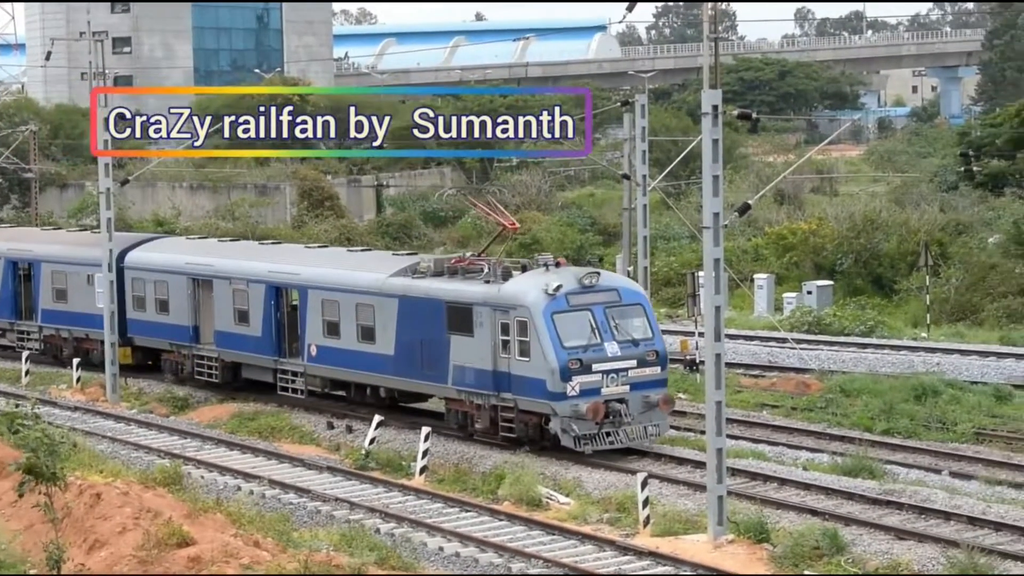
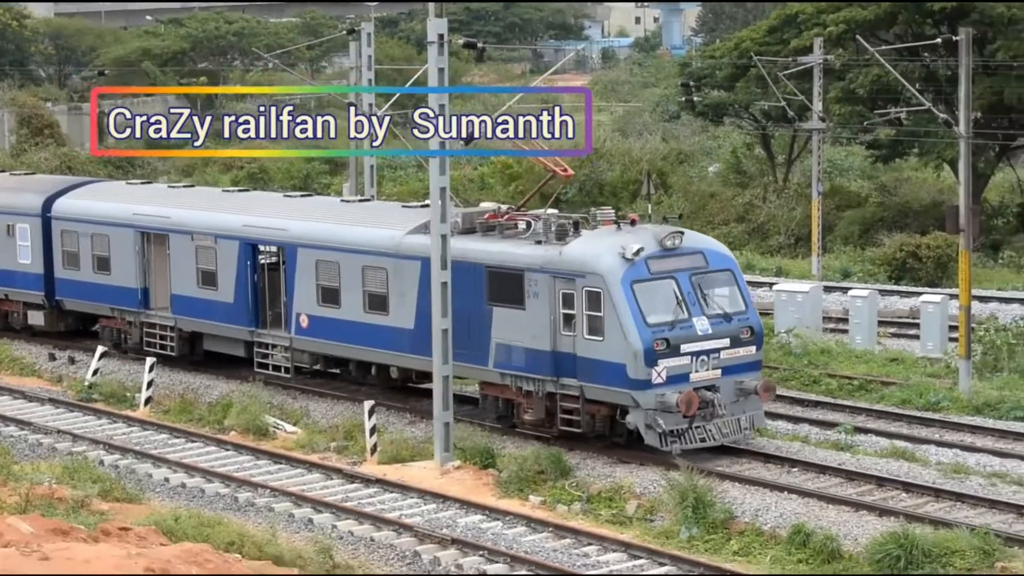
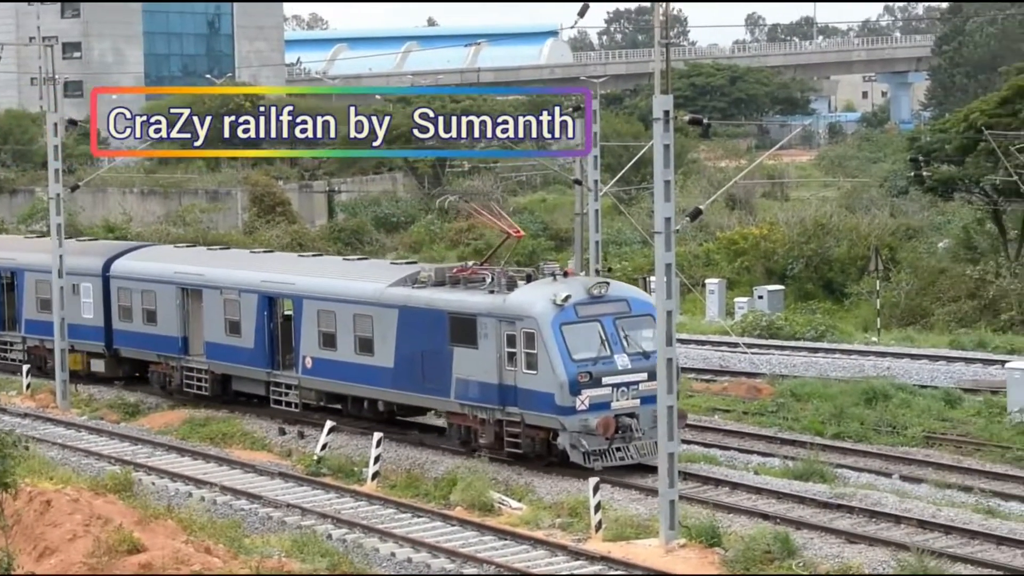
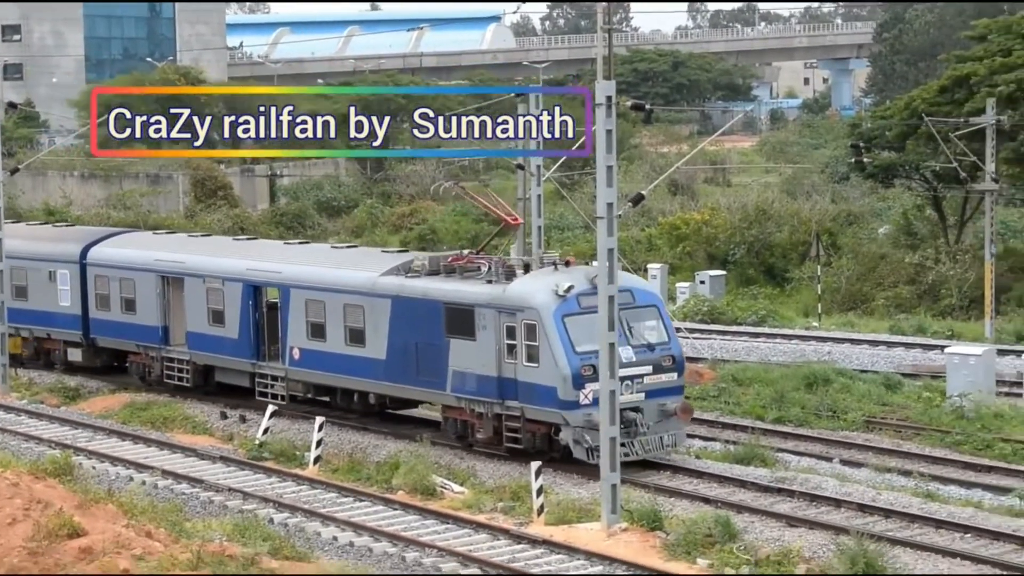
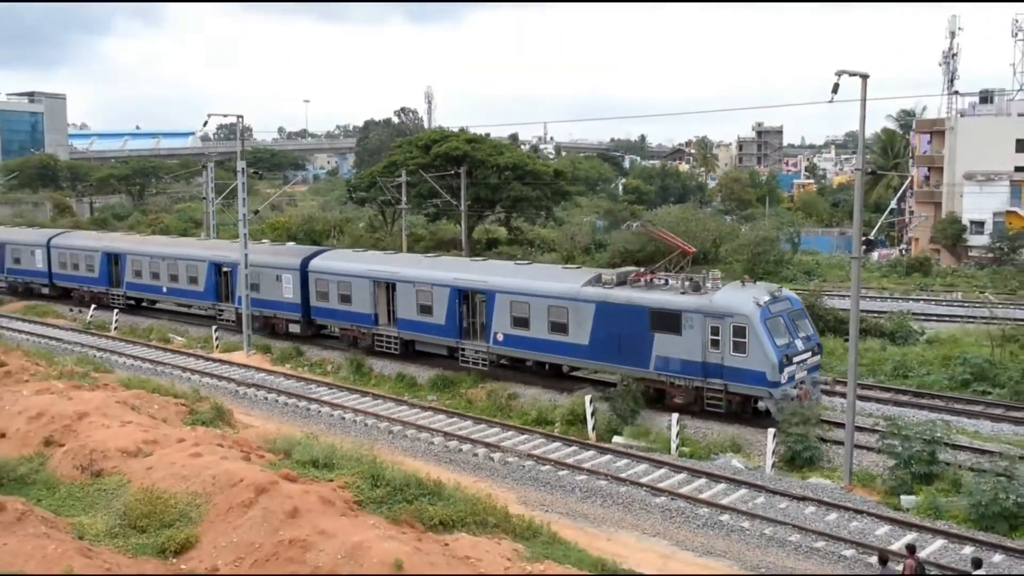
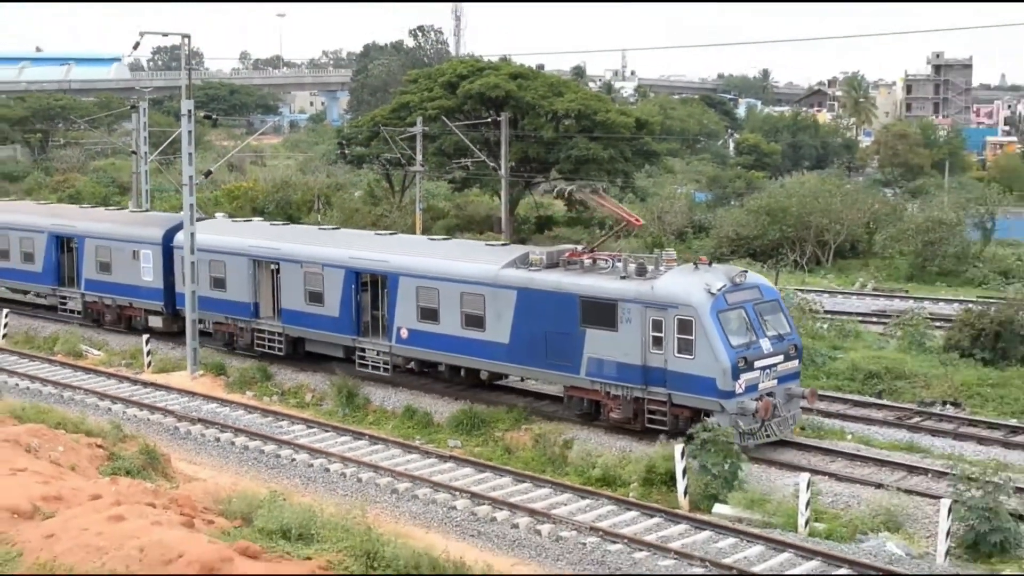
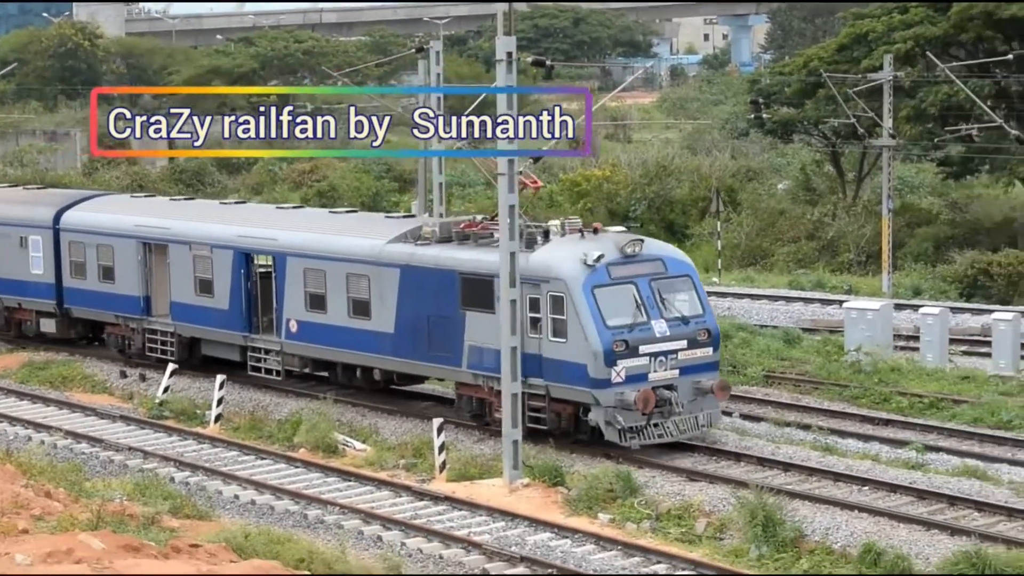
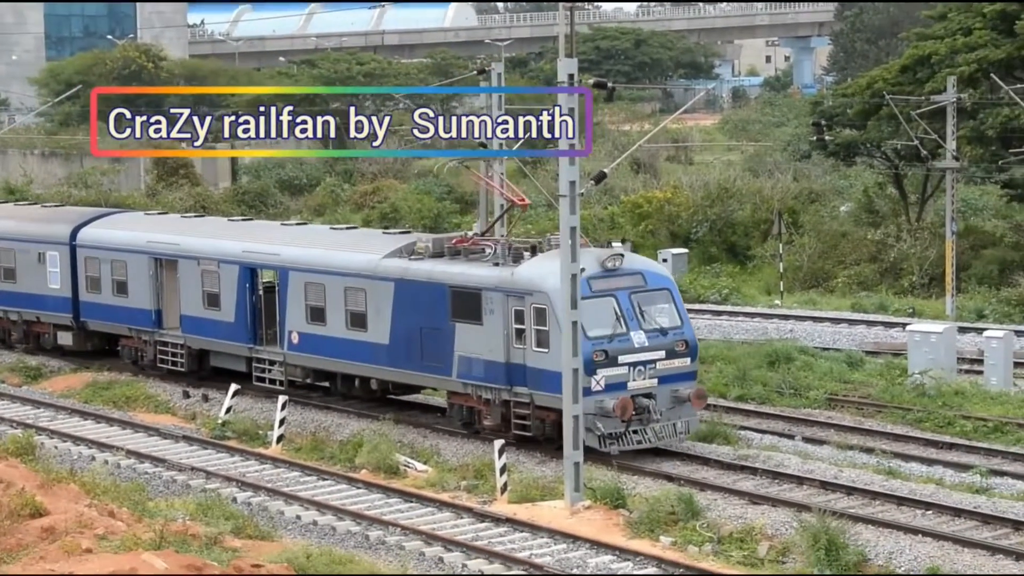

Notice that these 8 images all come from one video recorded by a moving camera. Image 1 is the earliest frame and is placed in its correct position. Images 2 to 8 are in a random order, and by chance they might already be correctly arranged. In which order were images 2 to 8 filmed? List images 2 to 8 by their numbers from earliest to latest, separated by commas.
3, 4, 8, 7, 2, 6, 5
